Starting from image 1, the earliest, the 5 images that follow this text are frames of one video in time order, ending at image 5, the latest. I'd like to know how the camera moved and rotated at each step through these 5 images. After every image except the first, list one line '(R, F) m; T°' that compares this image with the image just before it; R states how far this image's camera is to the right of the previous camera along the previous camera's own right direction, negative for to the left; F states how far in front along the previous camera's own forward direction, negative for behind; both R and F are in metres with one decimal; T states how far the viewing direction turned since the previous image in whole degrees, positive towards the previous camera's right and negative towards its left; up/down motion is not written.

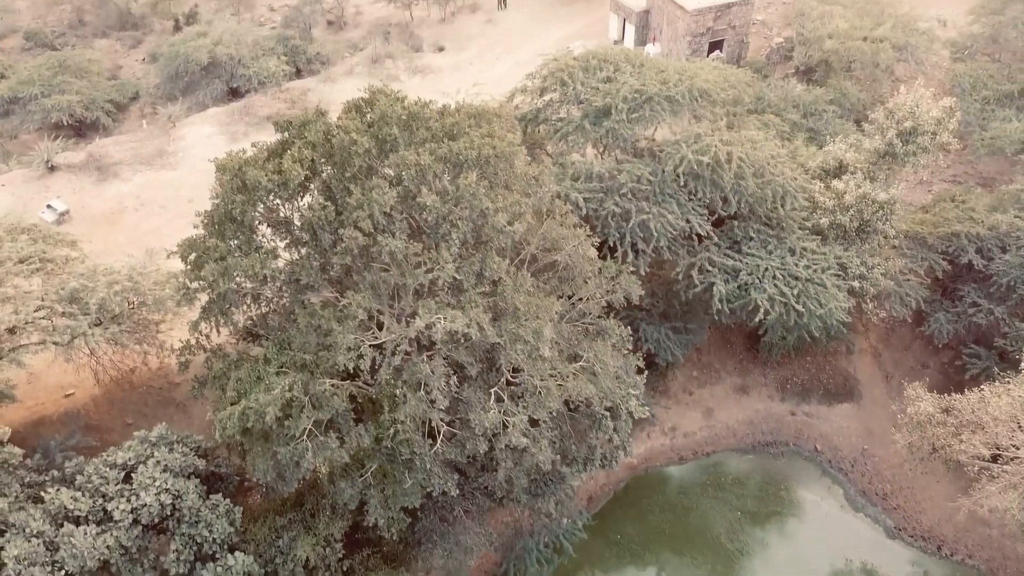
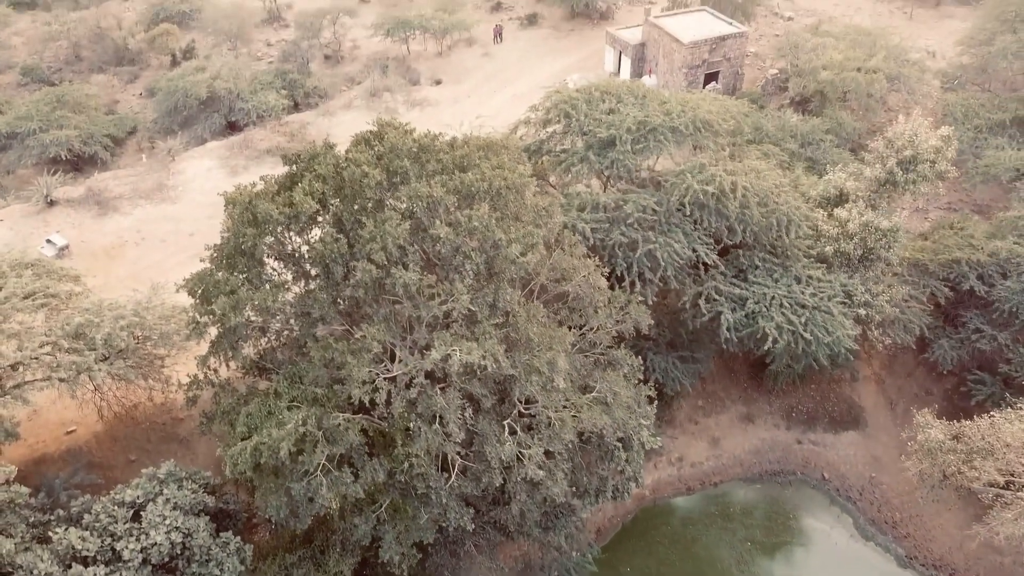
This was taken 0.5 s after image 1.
(-0.3, 0.0) m; +1°
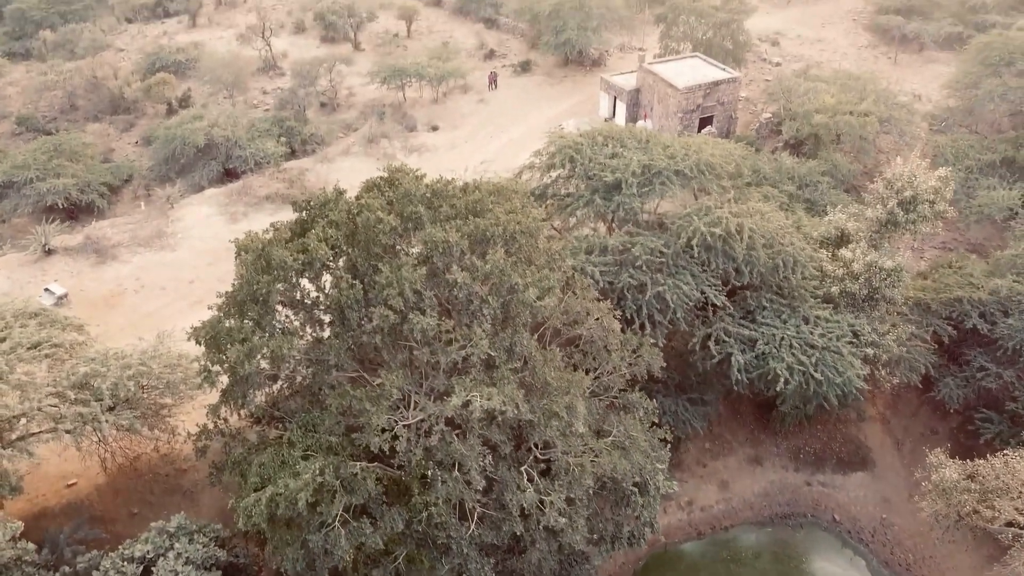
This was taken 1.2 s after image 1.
(-0.4, 0.0) m; +1°
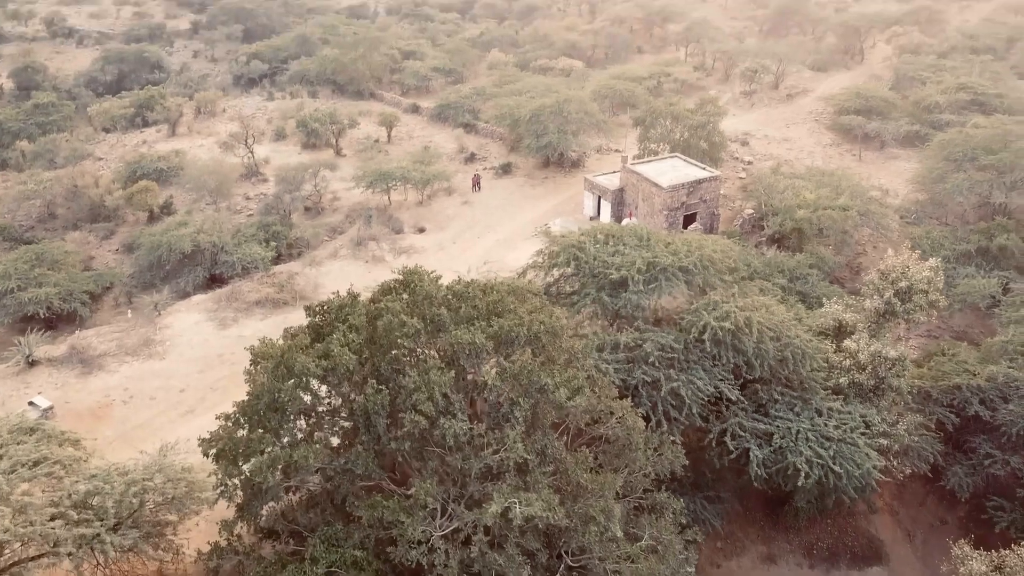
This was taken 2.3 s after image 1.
(-0.8, +0.1) m; +3°
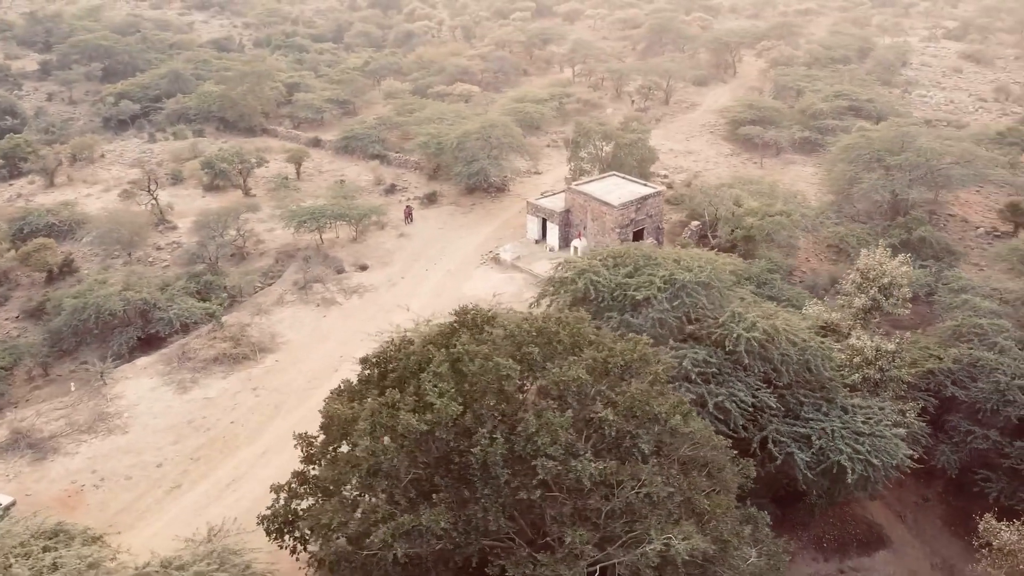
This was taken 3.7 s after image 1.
(-3.1, +0.6) m; +10°
